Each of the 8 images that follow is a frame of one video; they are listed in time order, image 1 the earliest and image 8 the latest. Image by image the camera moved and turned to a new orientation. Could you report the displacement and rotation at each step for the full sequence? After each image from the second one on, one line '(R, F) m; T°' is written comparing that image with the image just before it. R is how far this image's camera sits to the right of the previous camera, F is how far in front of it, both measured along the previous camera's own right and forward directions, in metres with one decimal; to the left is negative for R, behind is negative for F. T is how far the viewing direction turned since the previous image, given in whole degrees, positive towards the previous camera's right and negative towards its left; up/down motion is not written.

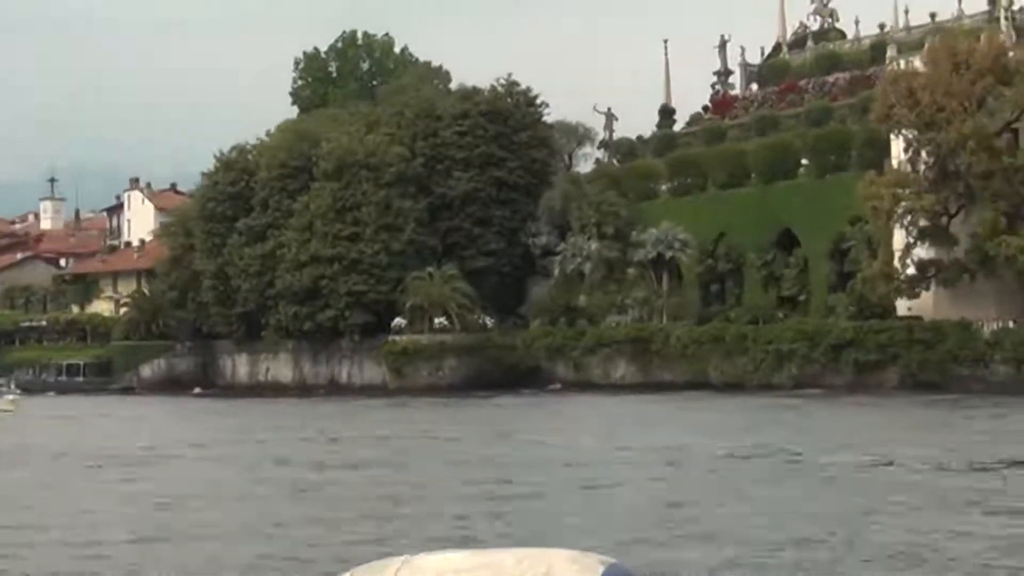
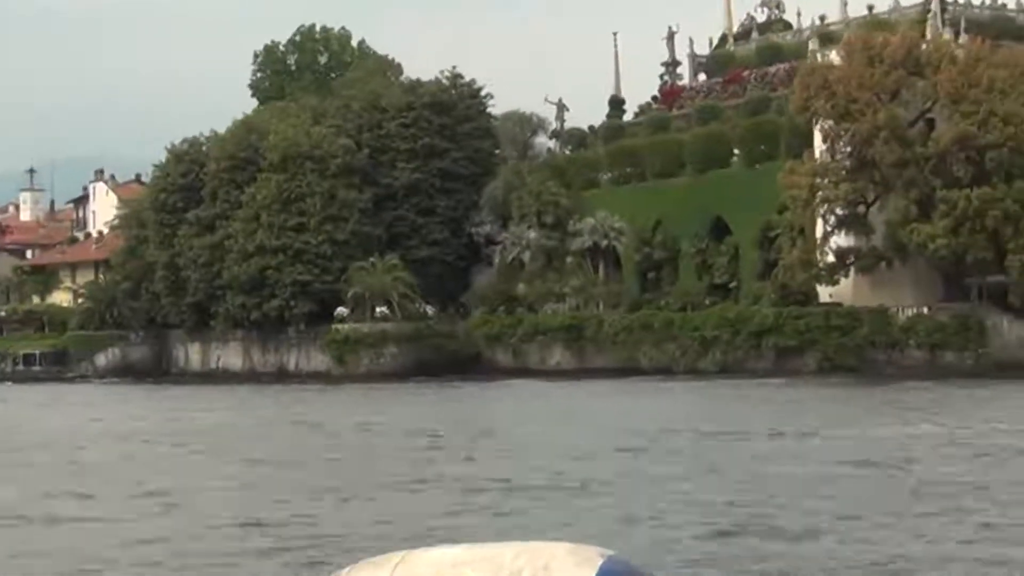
(+0.7, -0.5) m; 0°
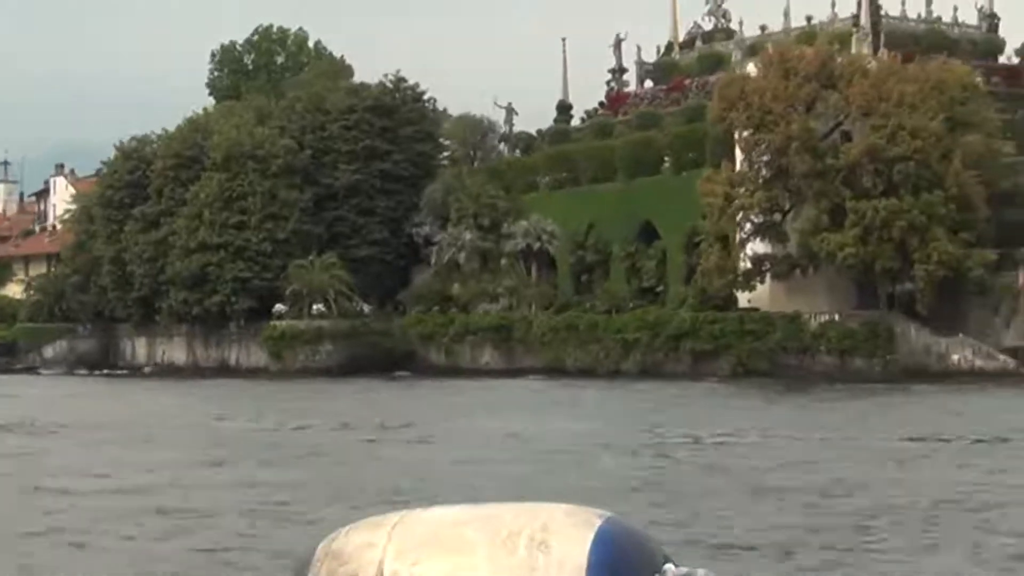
(+0.6, -0.5) m; 0°
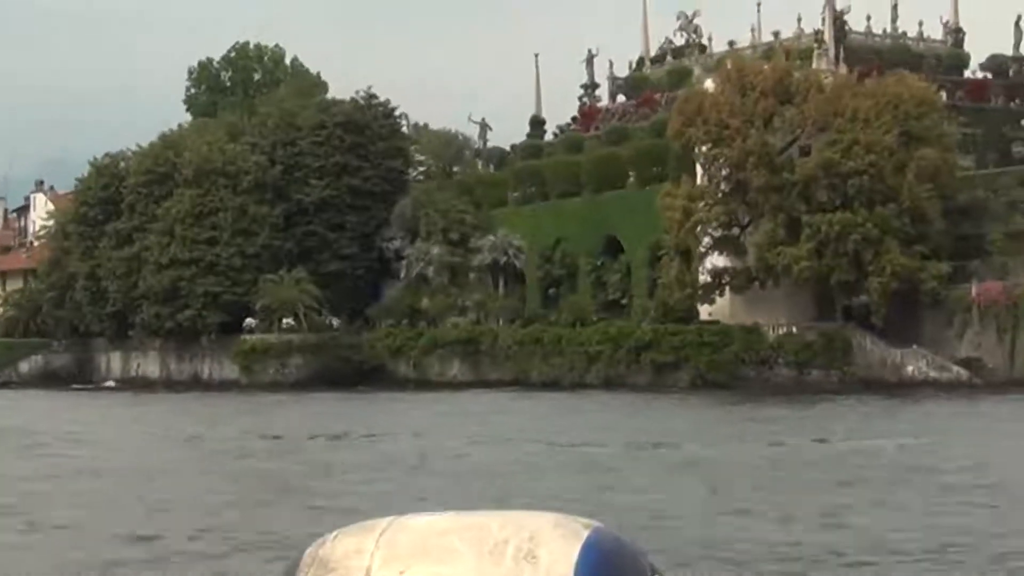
(+0.3, -0.2) m; 0°
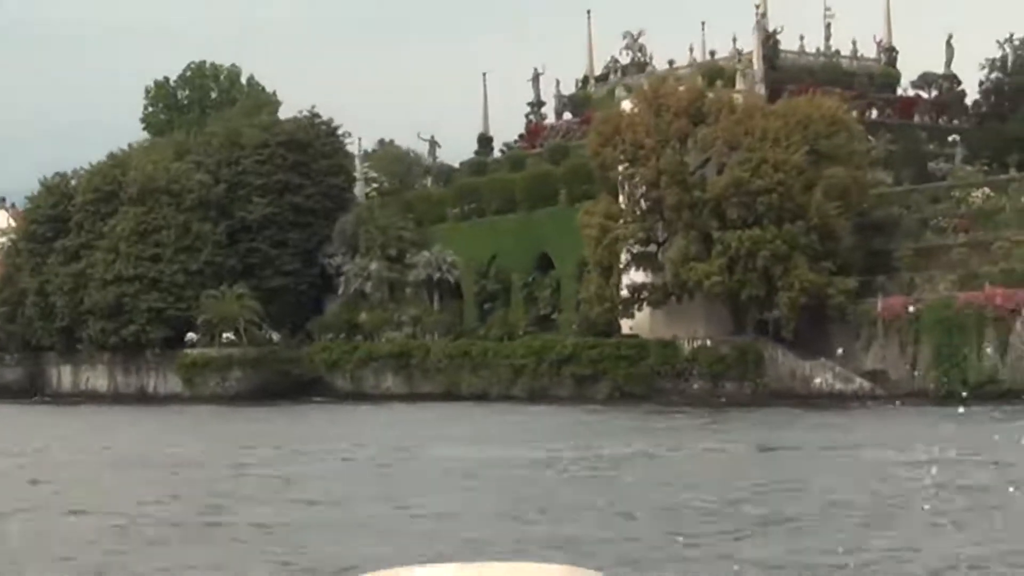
(+0.7, -0.5) m; 0°
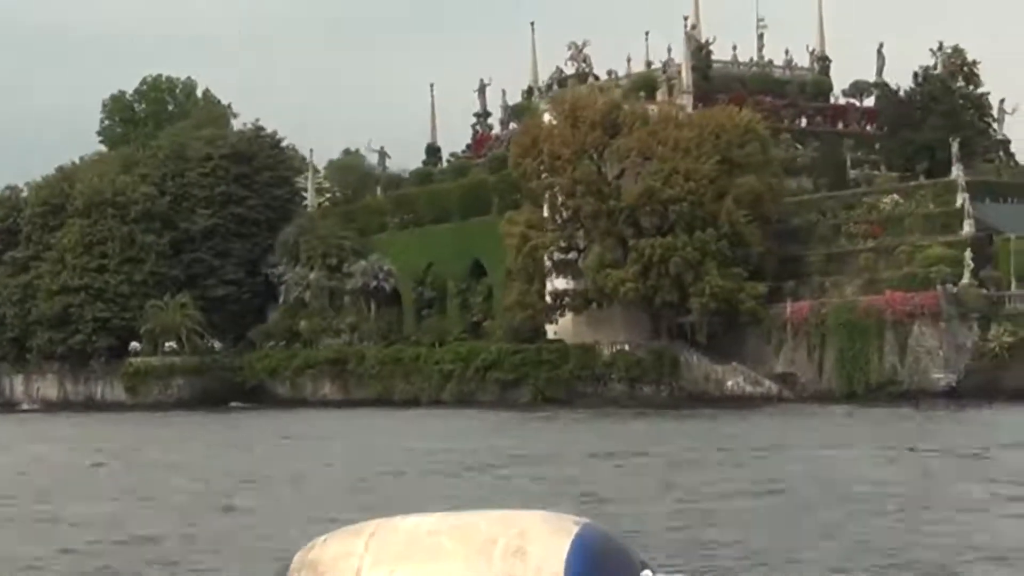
(+0.8, -0.5) m; 0°
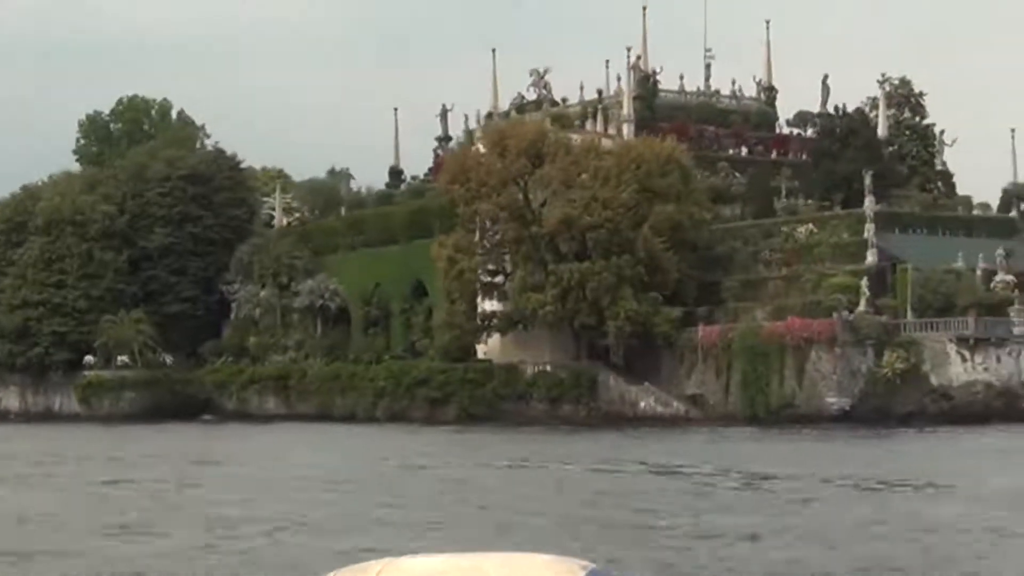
(+1.0, -0.7) m; -1°
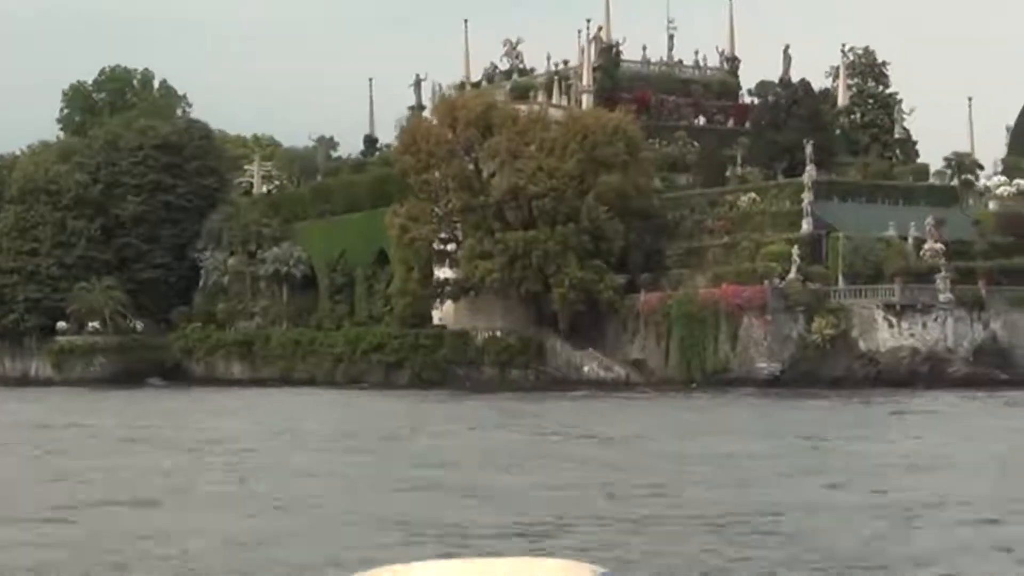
(+0.7, -0.5) m; -1°
